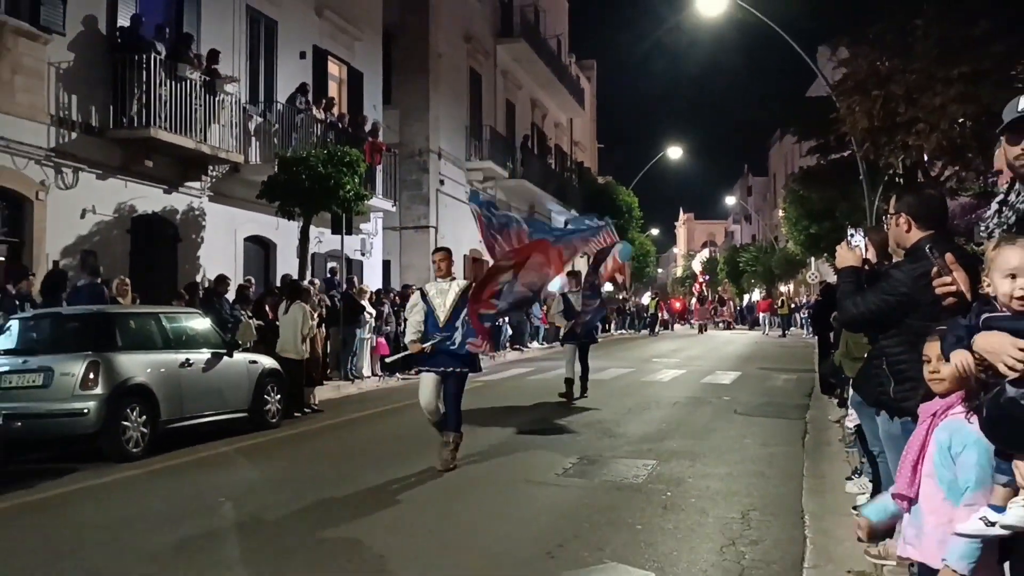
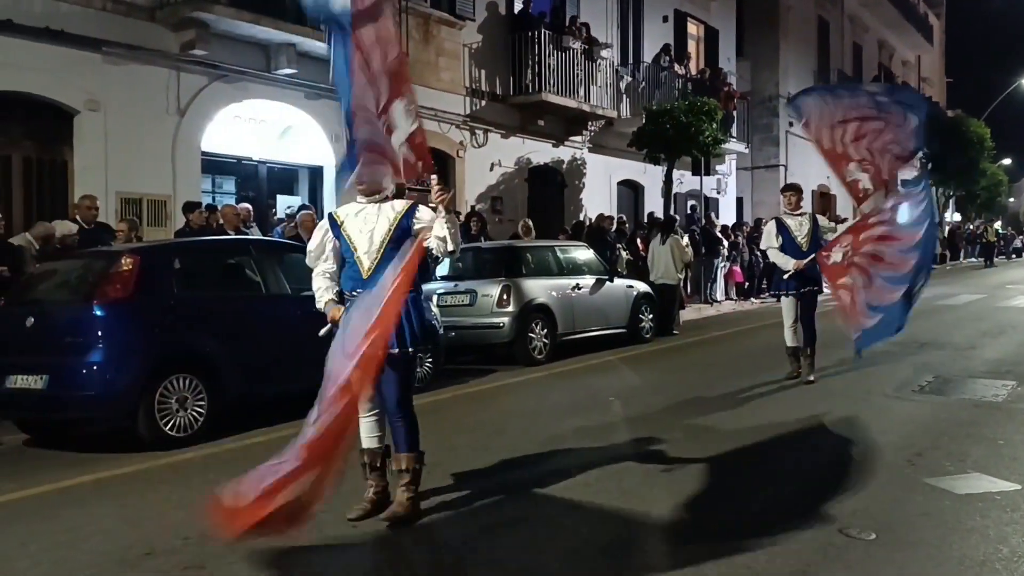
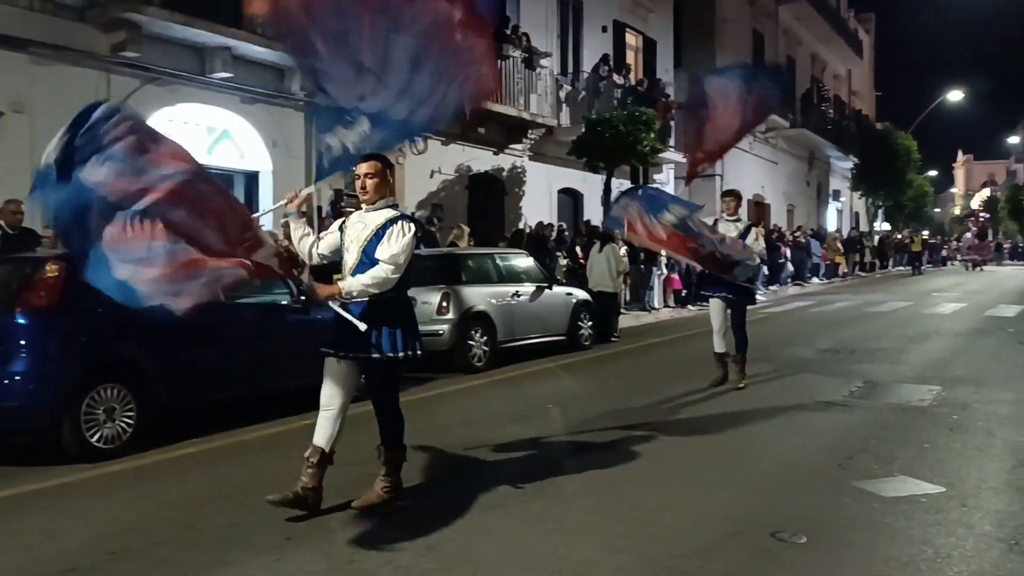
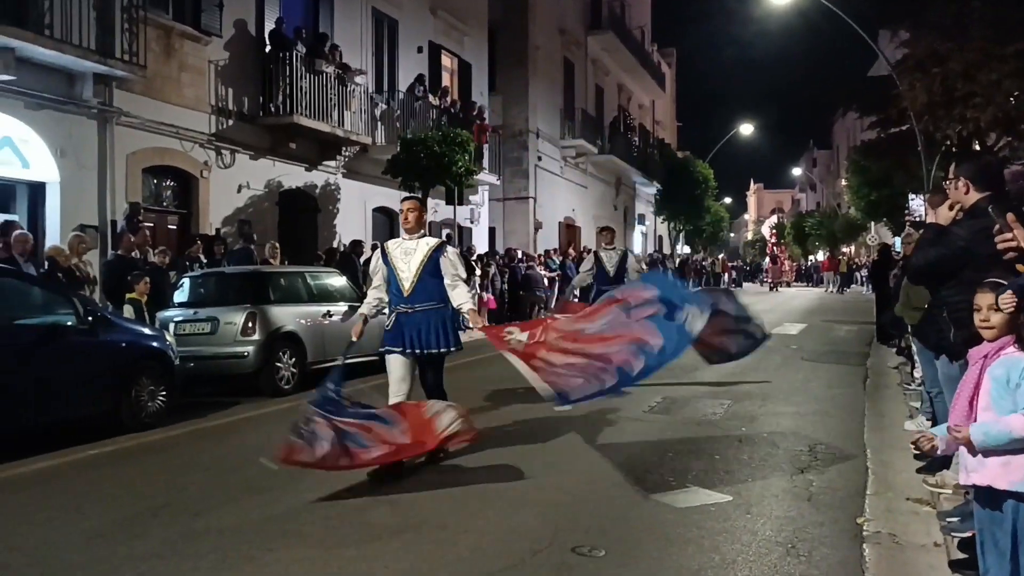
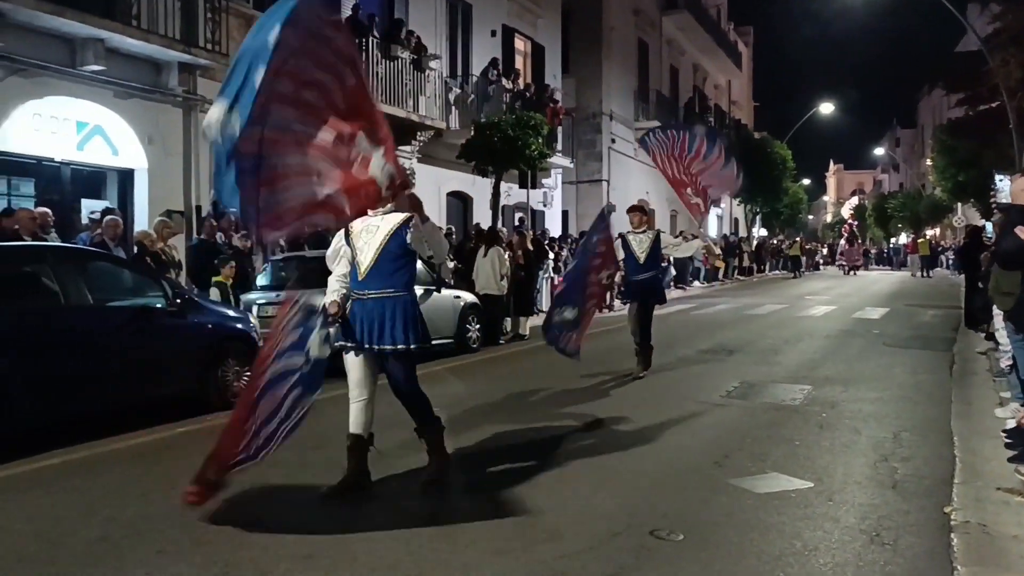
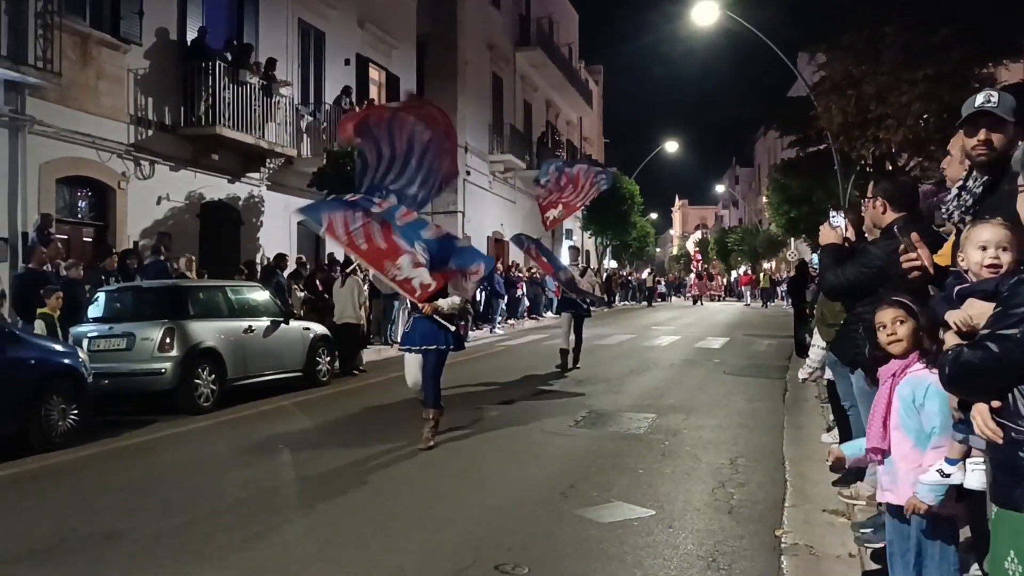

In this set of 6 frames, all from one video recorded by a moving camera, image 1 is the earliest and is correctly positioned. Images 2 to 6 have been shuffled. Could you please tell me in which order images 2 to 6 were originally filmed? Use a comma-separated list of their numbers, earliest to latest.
6, 4, 5, 3, 2
